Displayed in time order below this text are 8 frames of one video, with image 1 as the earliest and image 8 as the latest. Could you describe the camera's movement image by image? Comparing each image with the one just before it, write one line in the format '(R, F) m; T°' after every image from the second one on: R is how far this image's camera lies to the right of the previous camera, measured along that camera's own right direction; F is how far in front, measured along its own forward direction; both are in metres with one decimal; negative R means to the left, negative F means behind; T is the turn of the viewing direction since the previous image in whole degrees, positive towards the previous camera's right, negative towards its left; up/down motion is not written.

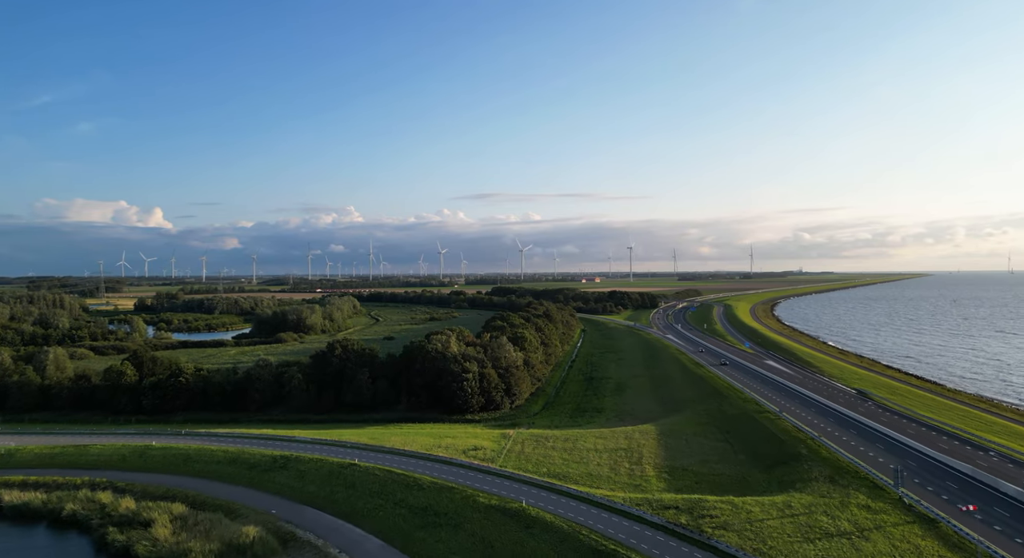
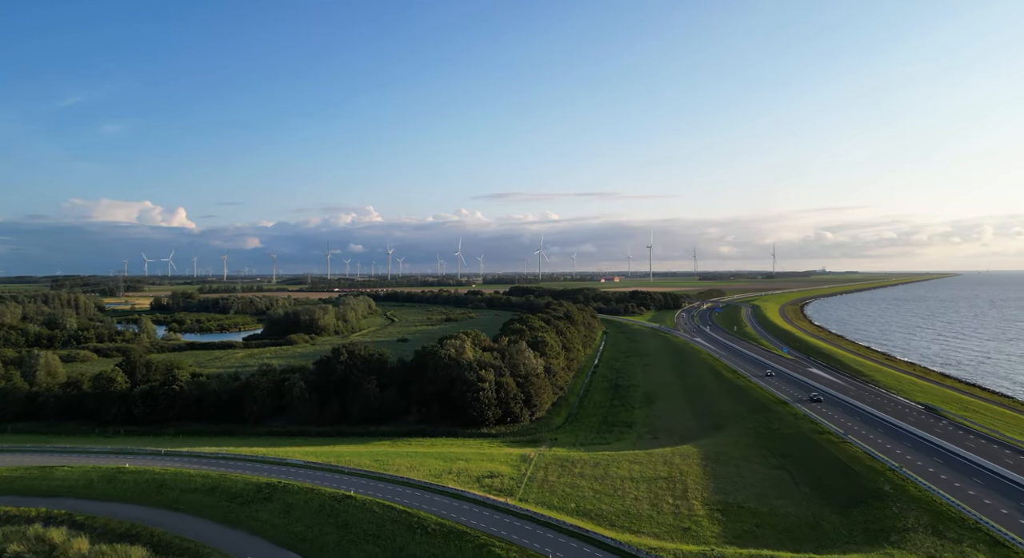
(-0.2, +5.9) m; -1°
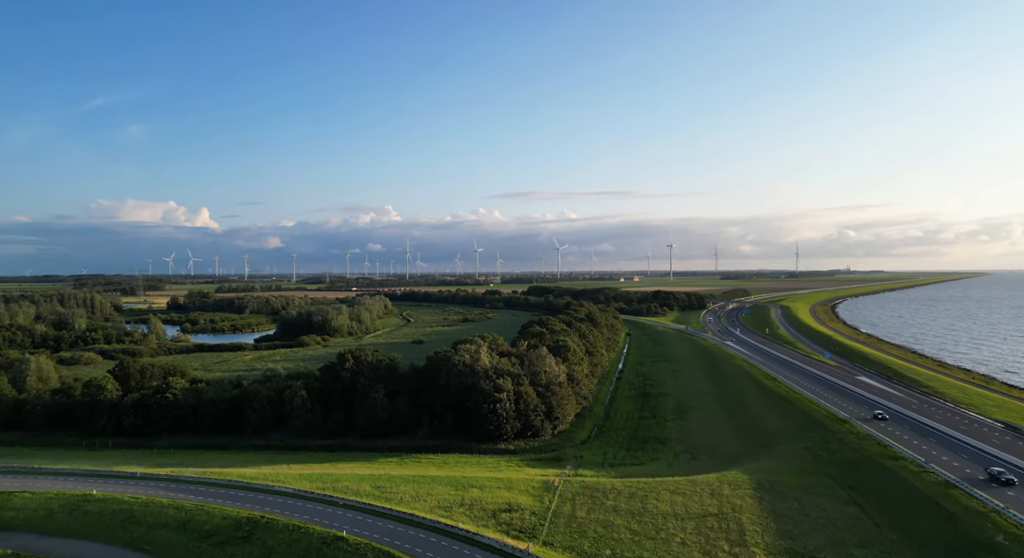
(-0.2, +5.4) m; -1°
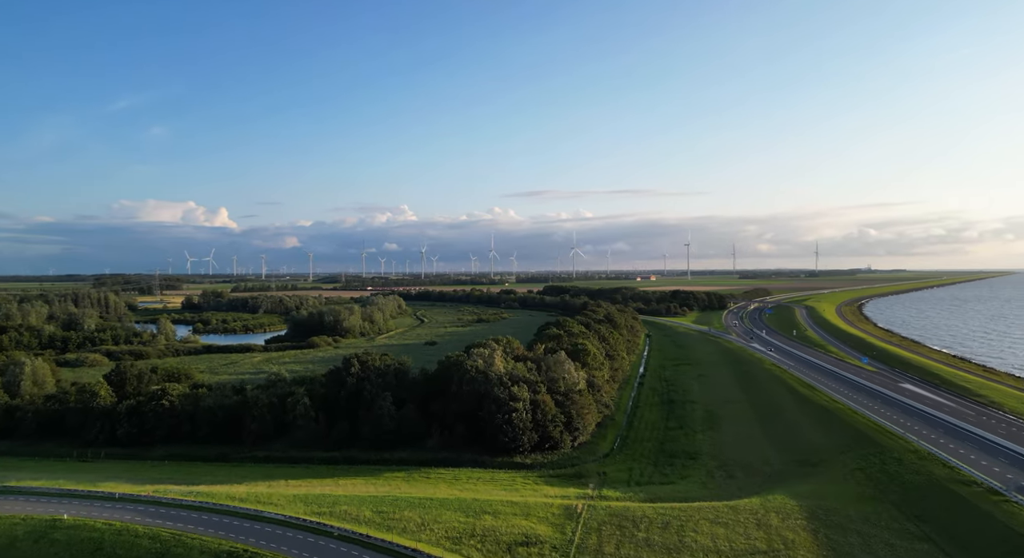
(-0.1, +4.0) m; -1°
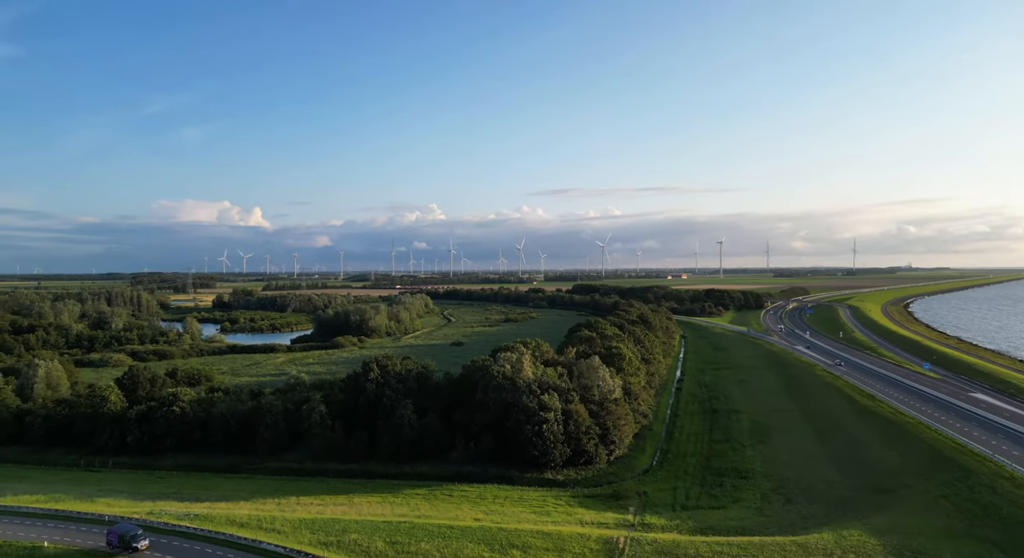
(-0.1, +4.1) m; -2°
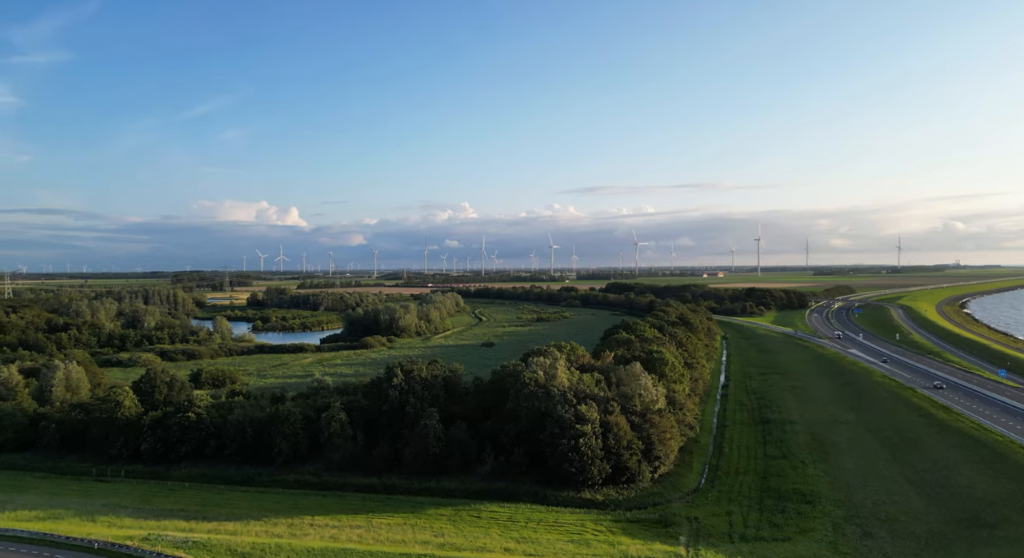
(-0.1, +4.0) m; -3°
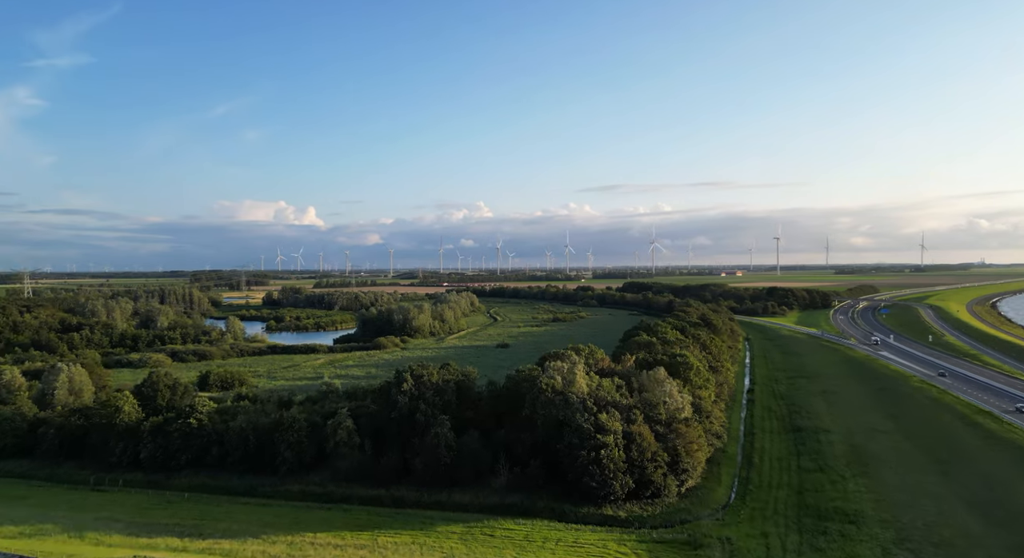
(0.0, +2.7) m; -1°
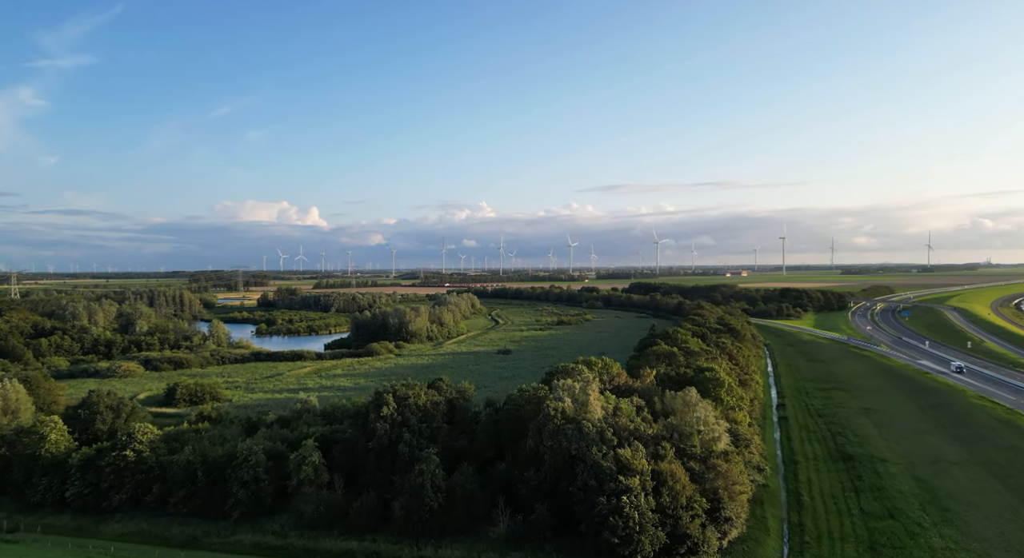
(0.0, +7.9) m; 0°
